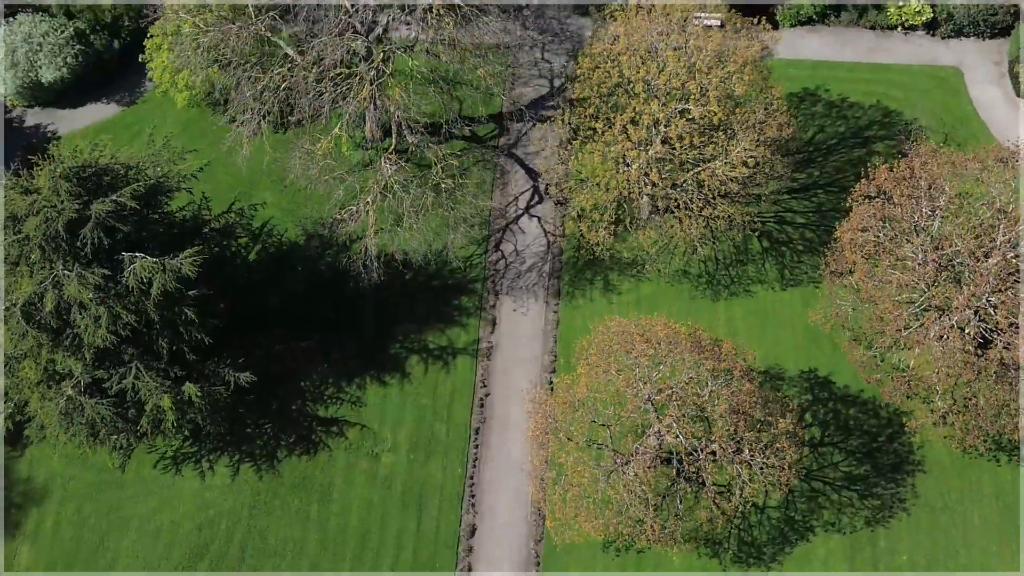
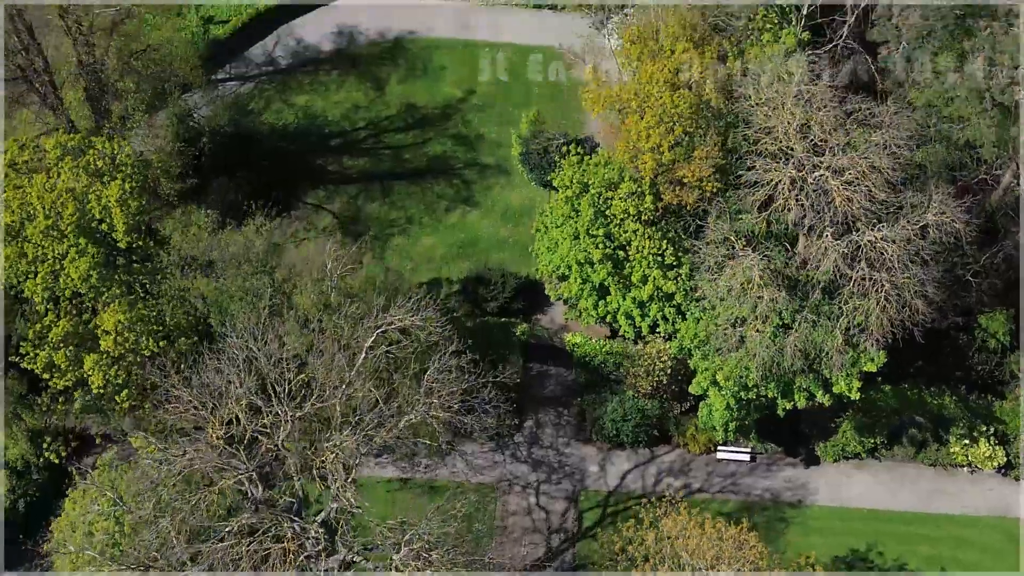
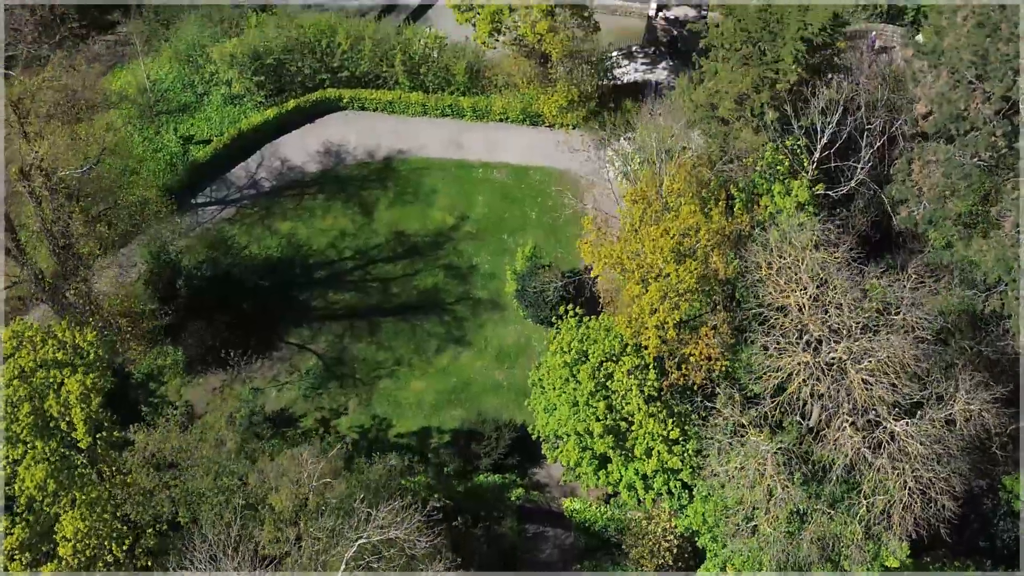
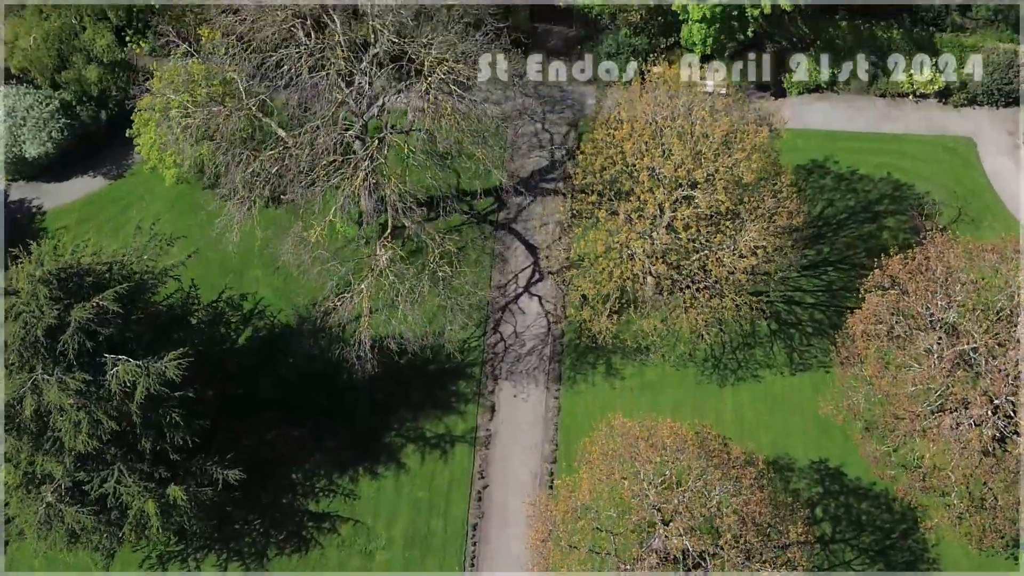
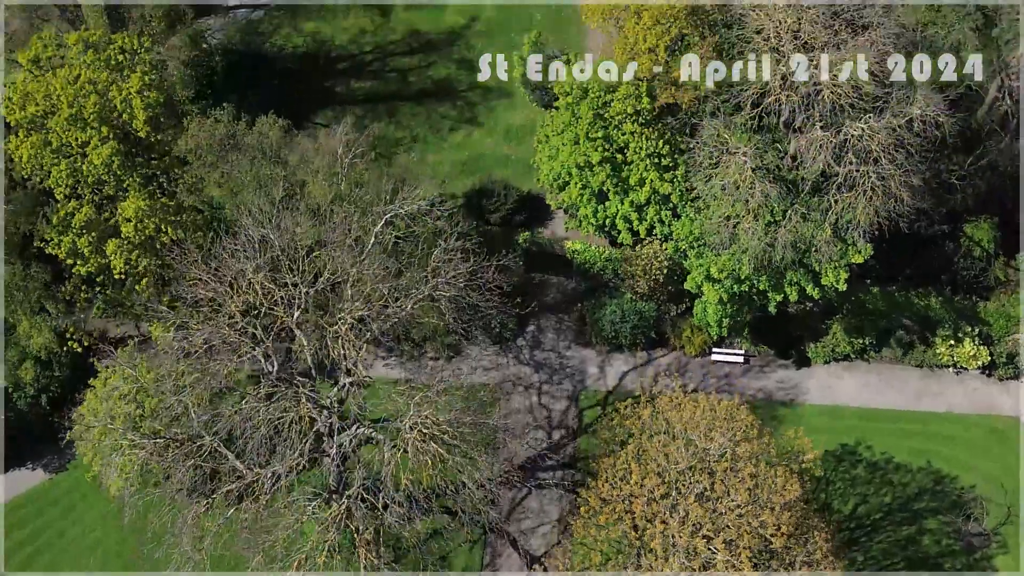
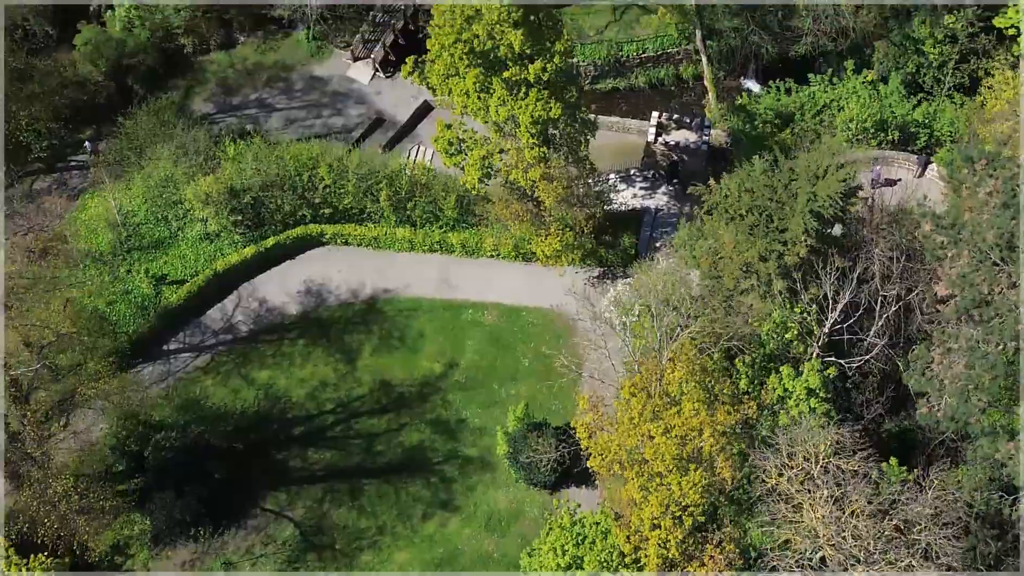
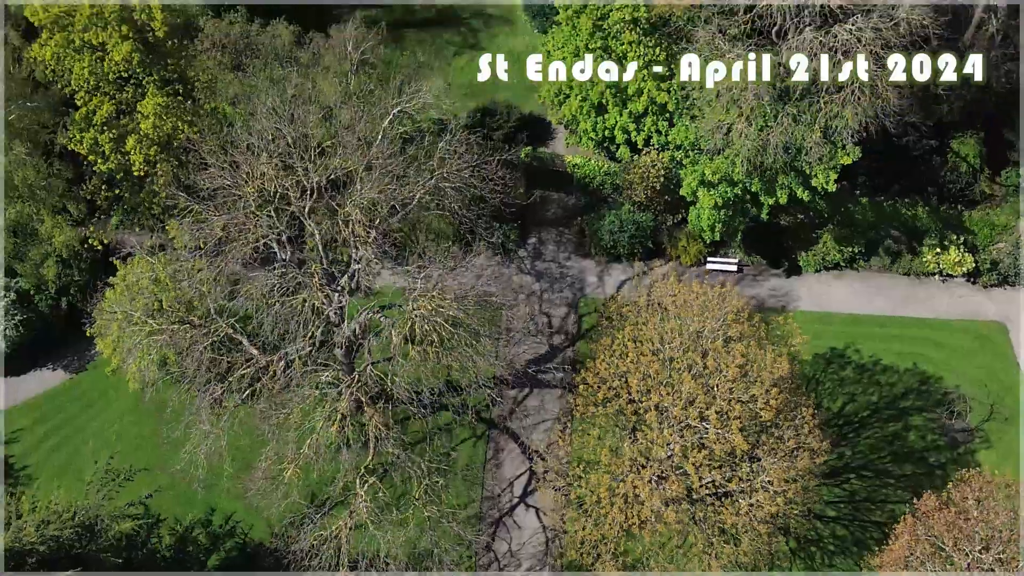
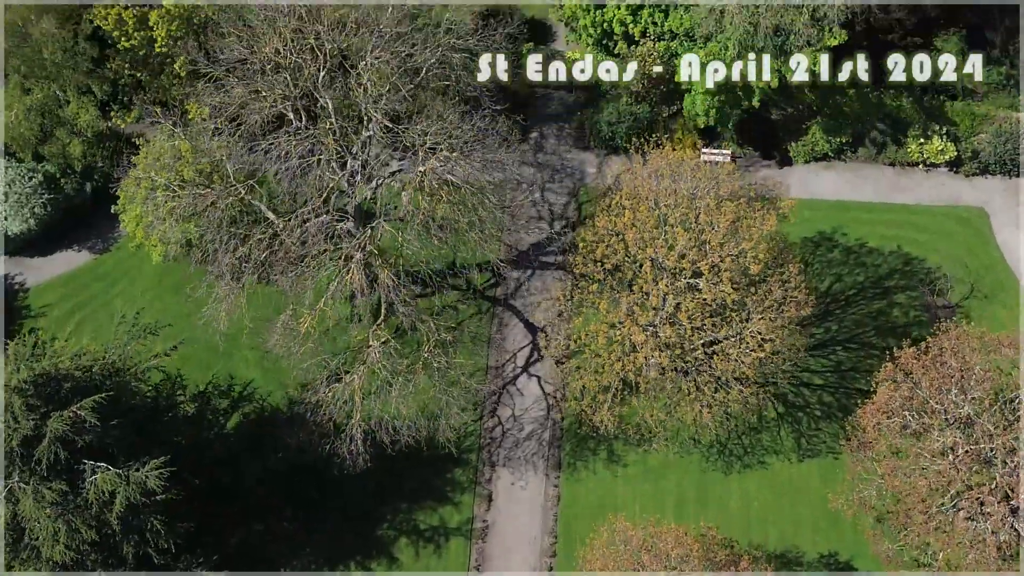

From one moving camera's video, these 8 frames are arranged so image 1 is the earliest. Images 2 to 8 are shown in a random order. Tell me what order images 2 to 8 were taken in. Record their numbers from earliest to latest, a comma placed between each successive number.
4, 8, 7, 5, 2, 3, 6
